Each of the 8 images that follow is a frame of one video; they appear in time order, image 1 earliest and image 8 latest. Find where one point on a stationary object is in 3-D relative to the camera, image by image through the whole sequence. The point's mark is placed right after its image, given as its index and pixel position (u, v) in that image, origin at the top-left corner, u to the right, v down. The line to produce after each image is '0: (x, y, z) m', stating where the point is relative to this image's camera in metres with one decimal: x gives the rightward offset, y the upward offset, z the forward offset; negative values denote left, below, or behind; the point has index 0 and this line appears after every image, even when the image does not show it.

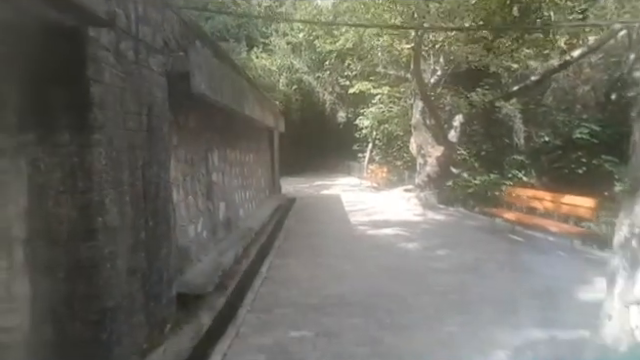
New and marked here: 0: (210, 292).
0: (-1.1, -1.1, +4.1) m
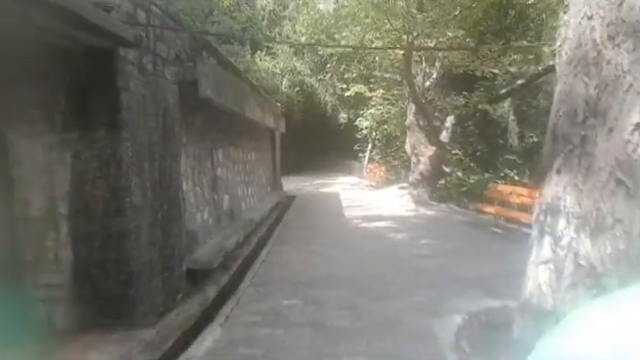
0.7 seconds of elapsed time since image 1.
0: (-1.2, -1.0, +4.8) m
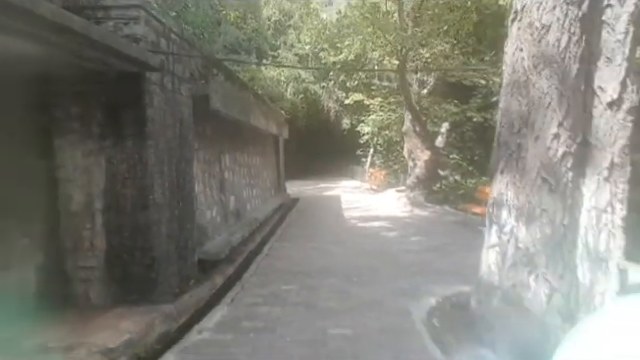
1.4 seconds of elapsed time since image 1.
0: (-1.3, -1.0, +5.4) m
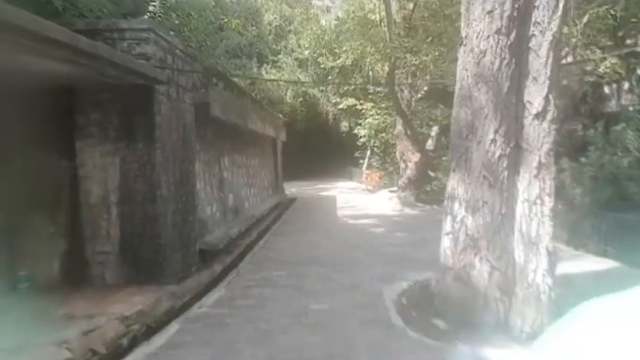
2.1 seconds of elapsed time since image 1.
0: (-1.4, -1.0, +6.1) m
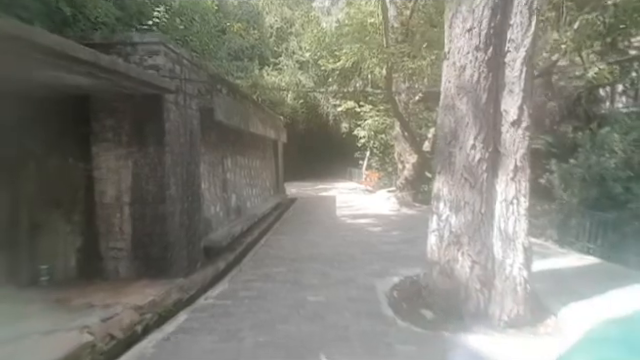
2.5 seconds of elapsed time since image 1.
0: (-1.4, -1.0, +6.4) m
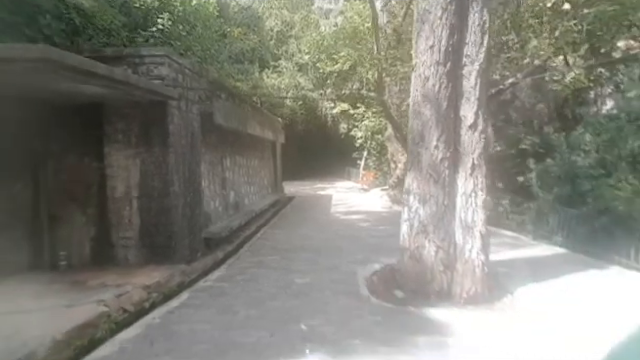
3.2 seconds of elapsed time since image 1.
0: (-1.6, -1.0, +7.0) m
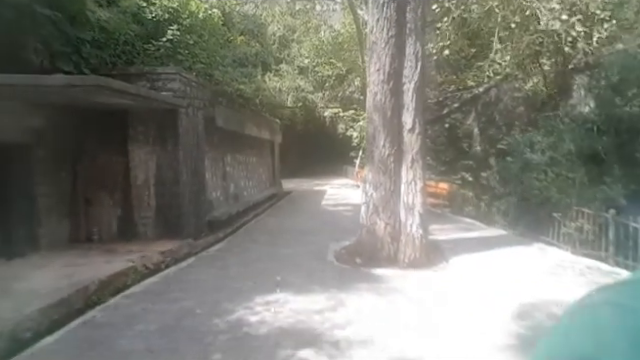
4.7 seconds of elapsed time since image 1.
0: (-1.9, -0.9, +8.4) m
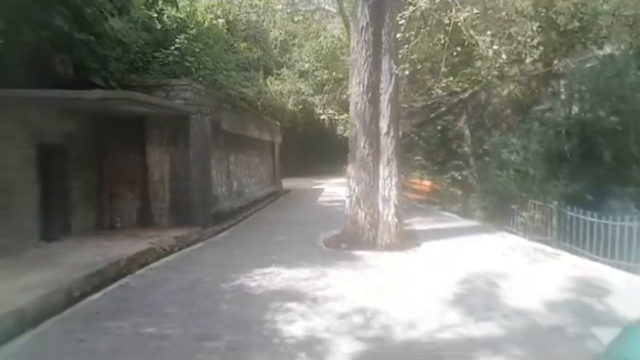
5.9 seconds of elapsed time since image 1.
0: (-2.1, -0.8, +9.5) m
